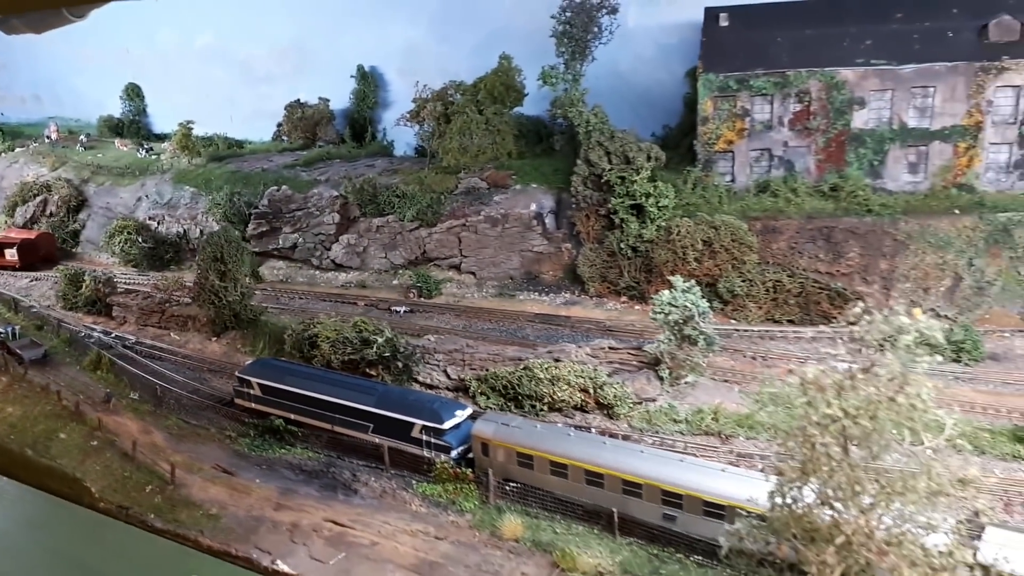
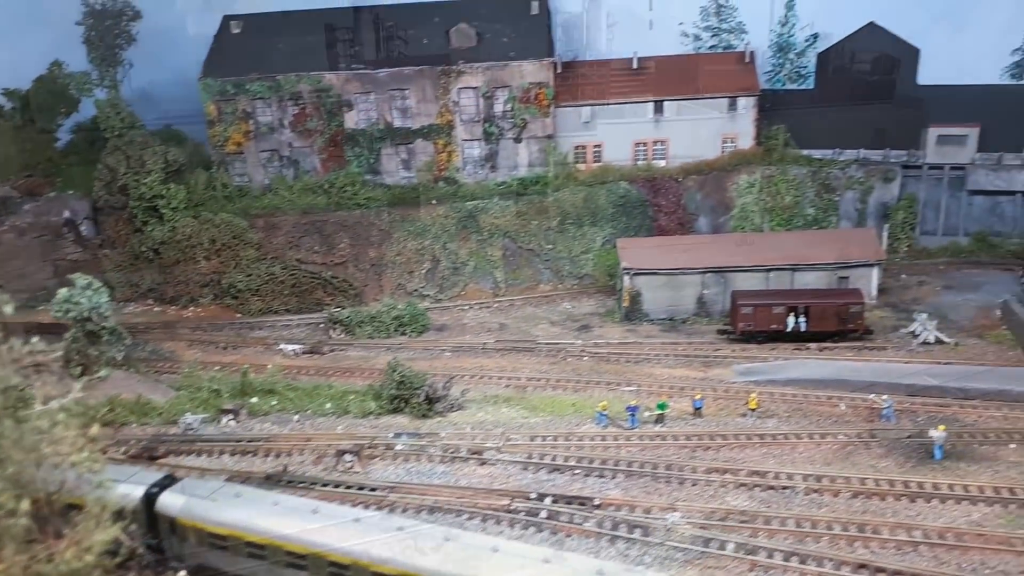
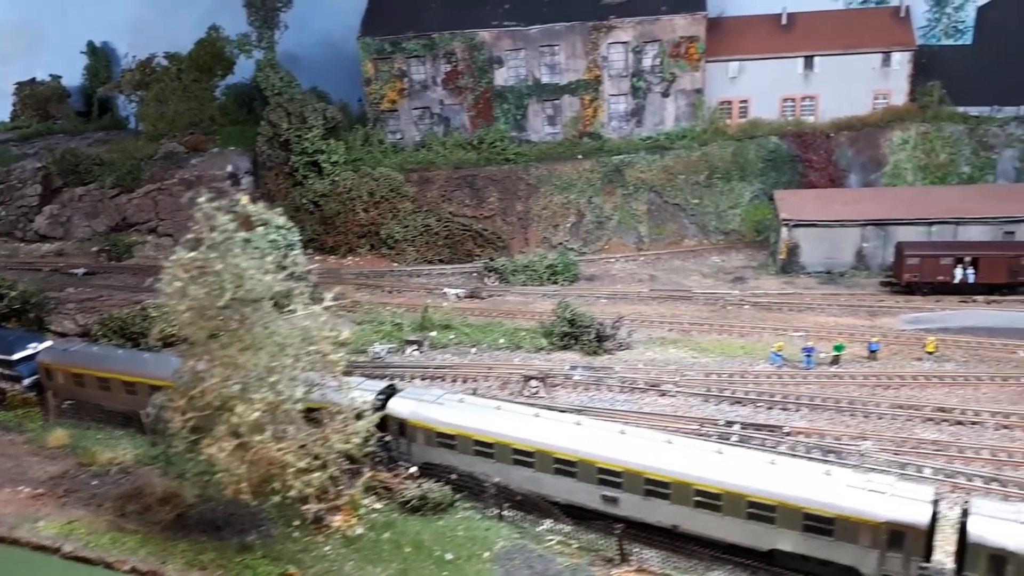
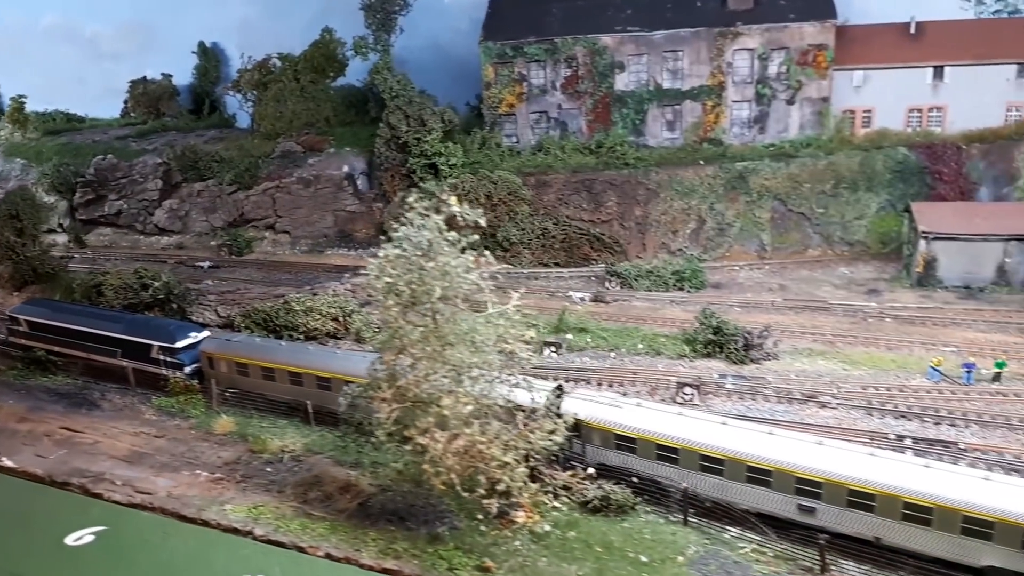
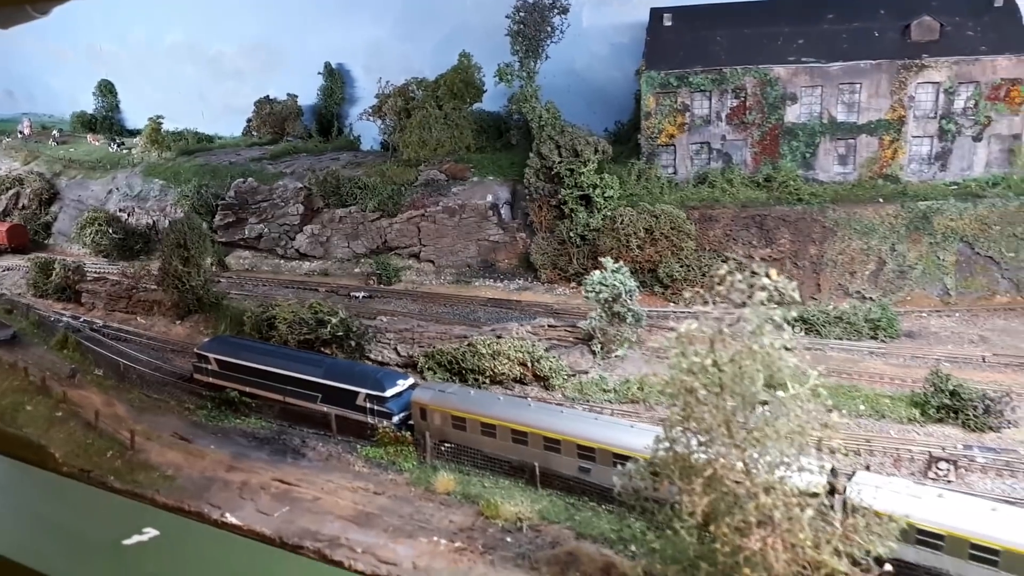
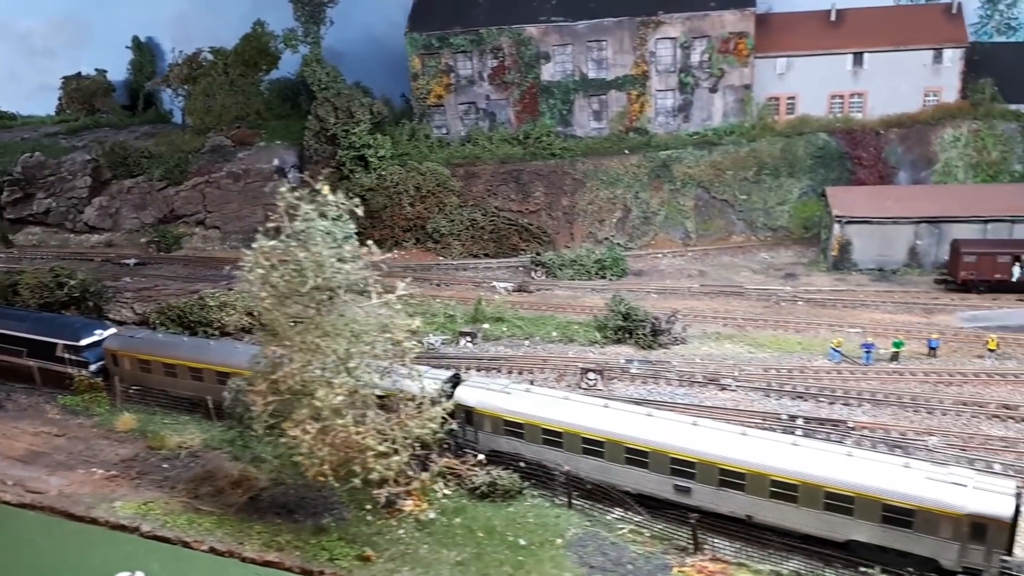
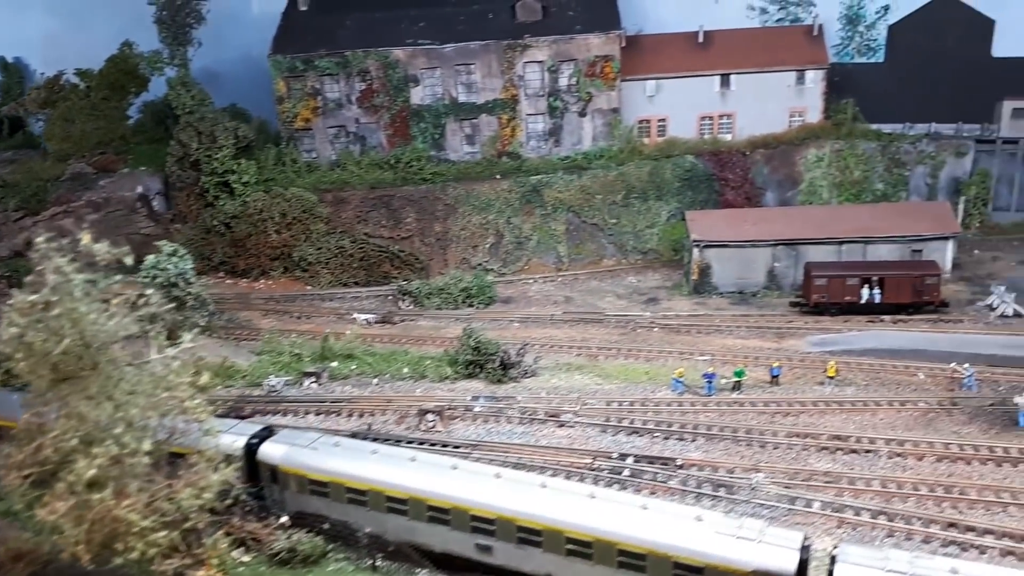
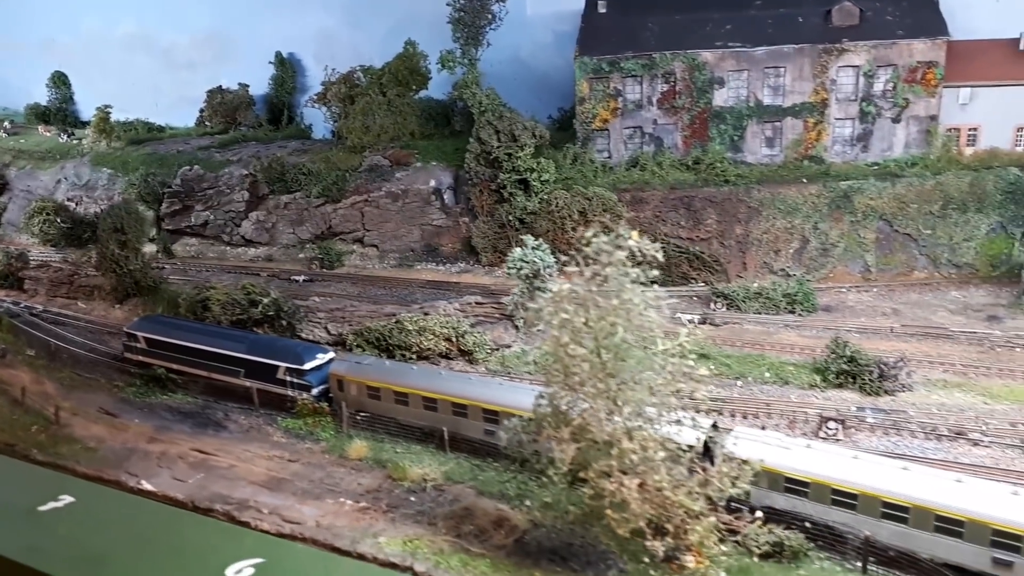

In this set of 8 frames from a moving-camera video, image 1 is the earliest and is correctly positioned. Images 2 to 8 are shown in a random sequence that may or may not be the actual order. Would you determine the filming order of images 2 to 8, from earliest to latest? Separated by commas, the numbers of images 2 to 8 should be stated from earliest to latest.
5, 8, 4, 6, 3, 7, 2
